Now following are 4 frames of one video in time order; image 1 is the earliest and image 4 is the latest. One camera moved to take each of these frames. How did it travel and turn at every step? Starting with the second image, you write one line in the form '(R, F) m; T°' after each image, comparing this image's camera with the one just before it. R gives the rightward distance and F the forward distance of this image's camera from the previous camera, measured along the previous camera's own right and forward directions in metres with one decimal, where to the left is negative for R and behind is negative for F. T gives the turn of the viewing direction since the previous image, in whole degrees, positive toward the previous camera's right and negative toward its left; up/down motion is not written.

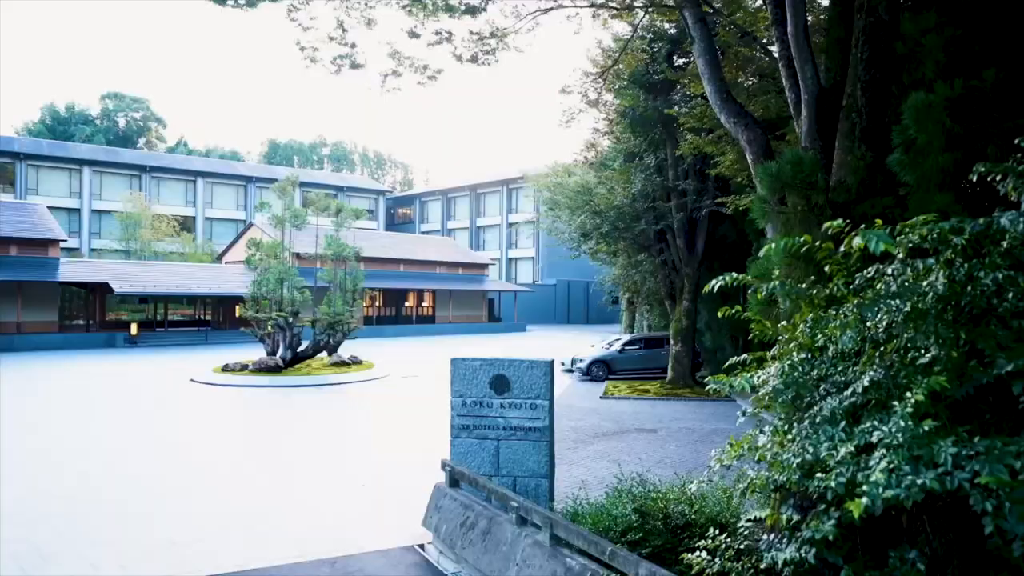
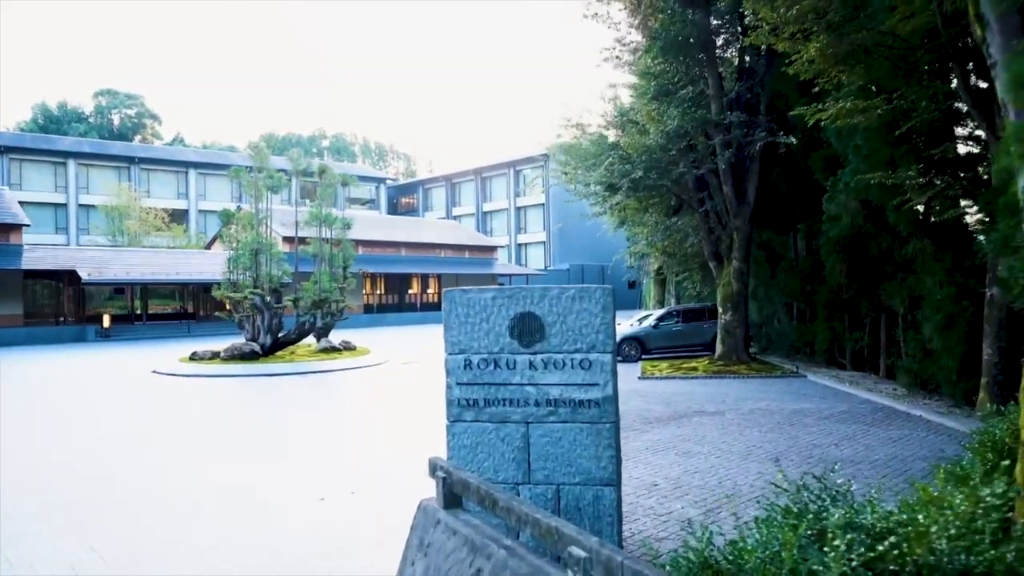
(-0.1, +2.9) m; -1°
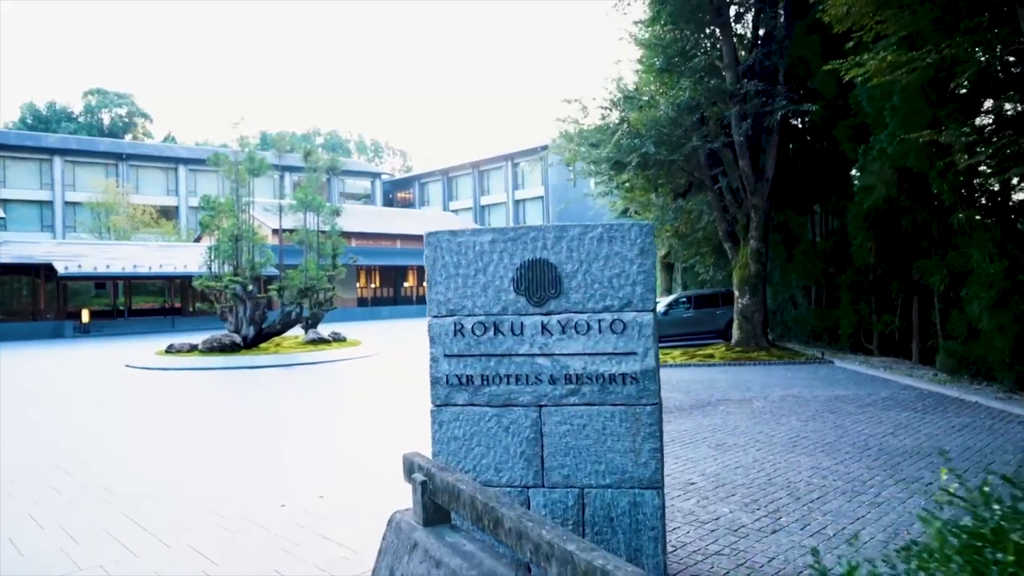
(0.0, +1.1) m; 0°
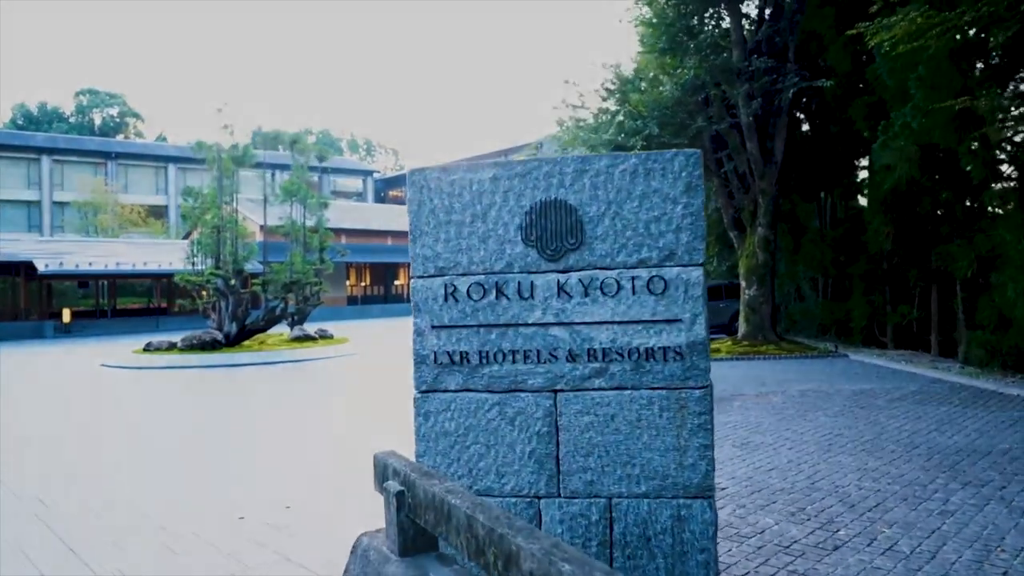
(0.0, +0.7) m; 0°
